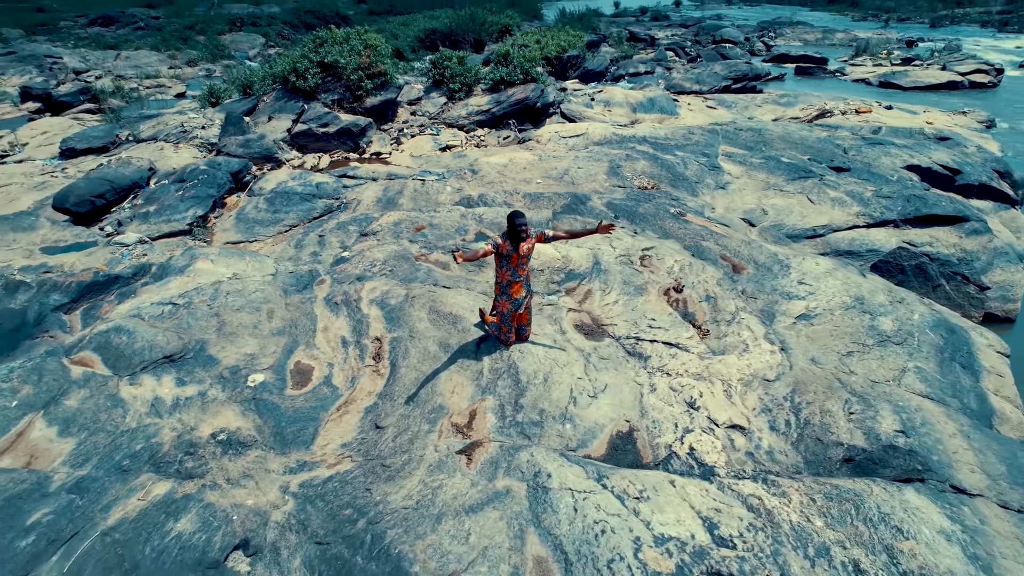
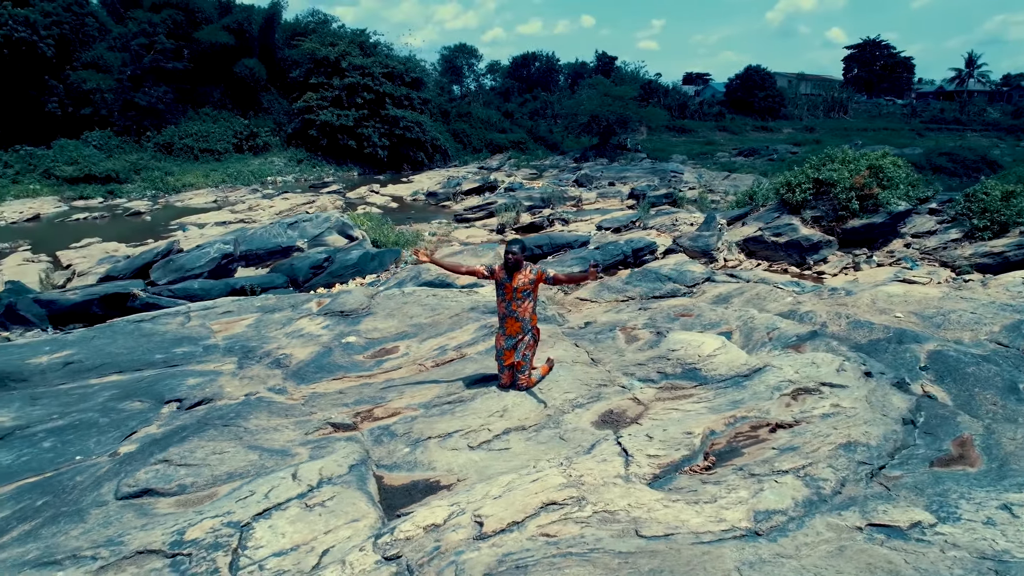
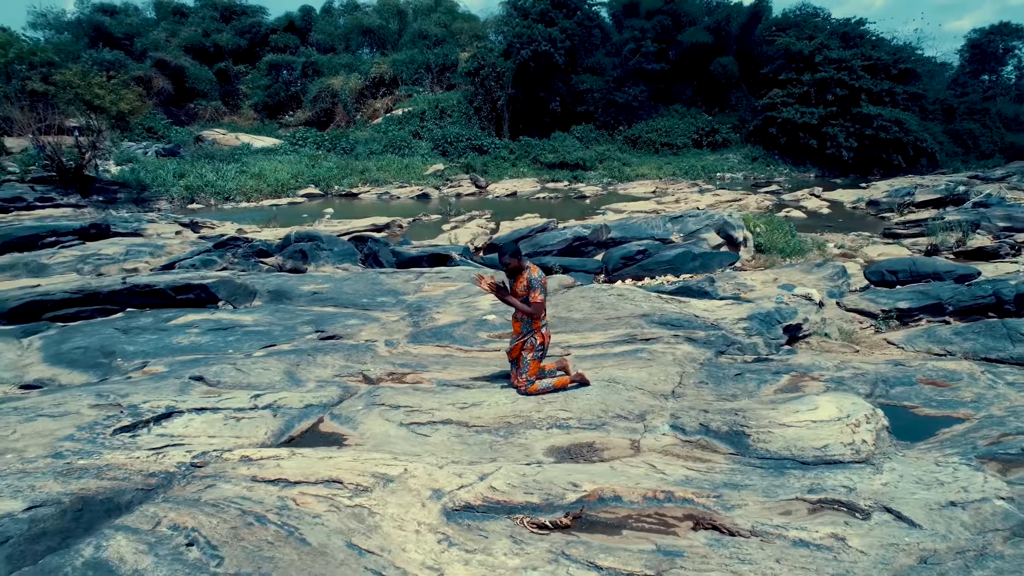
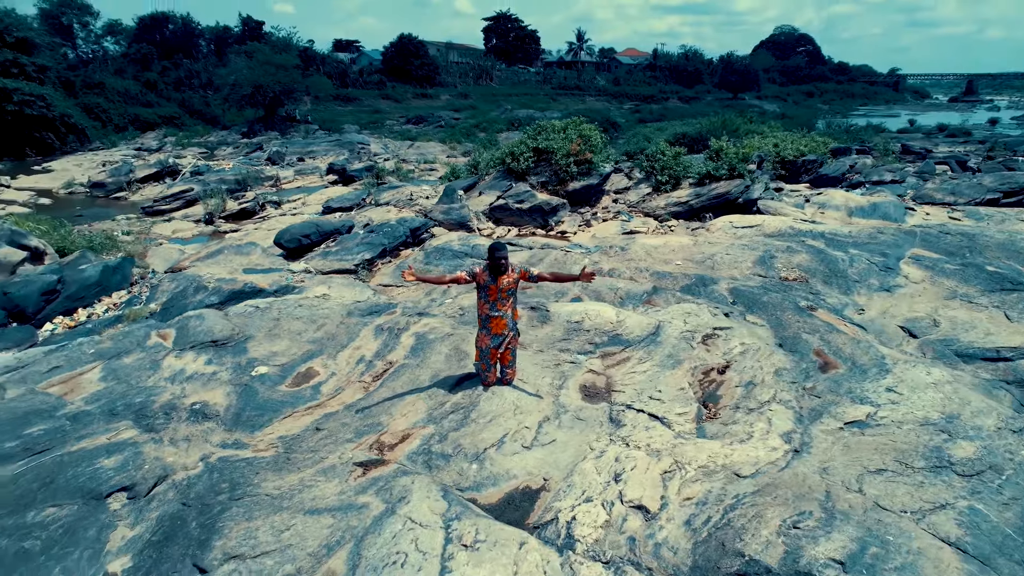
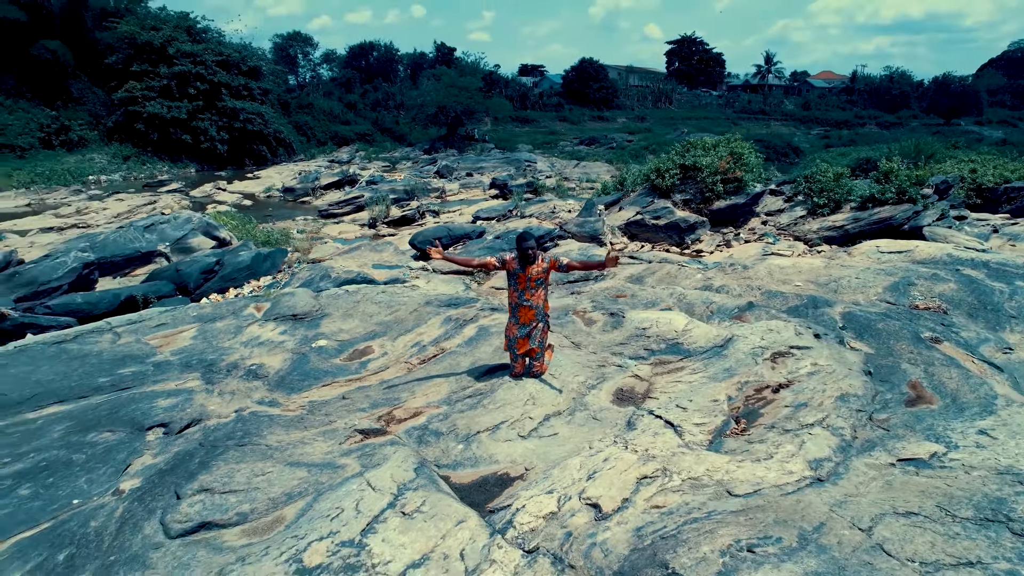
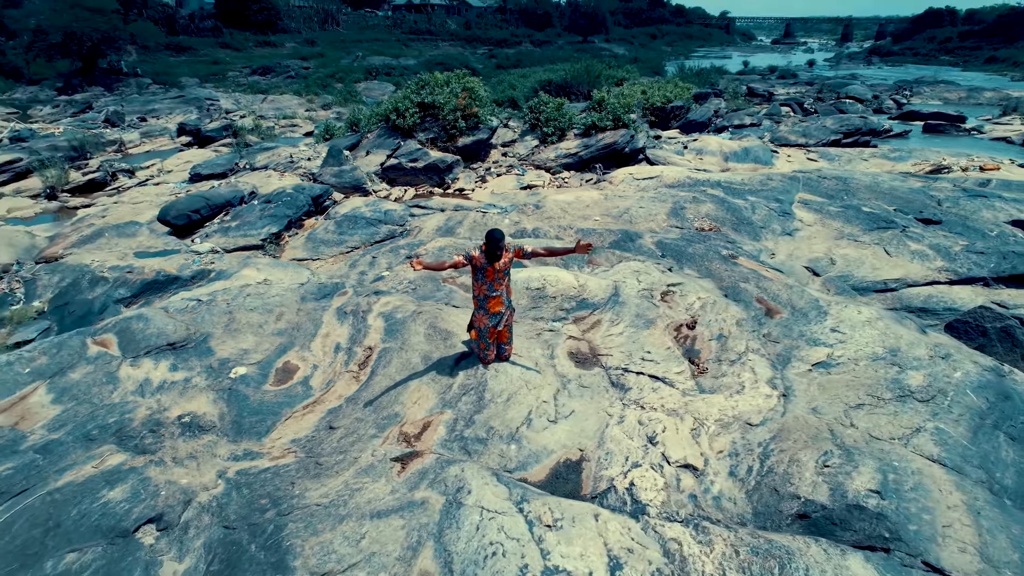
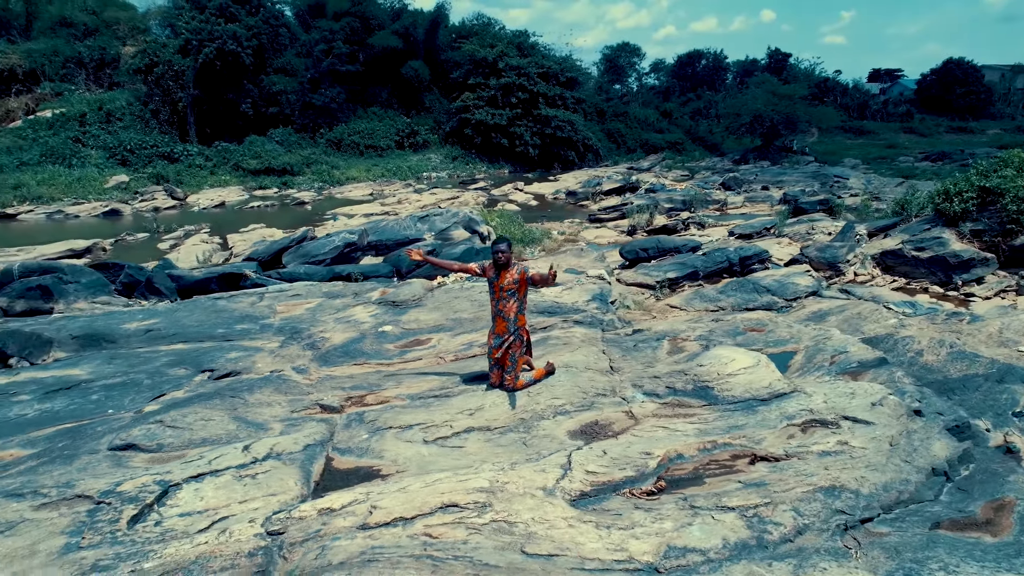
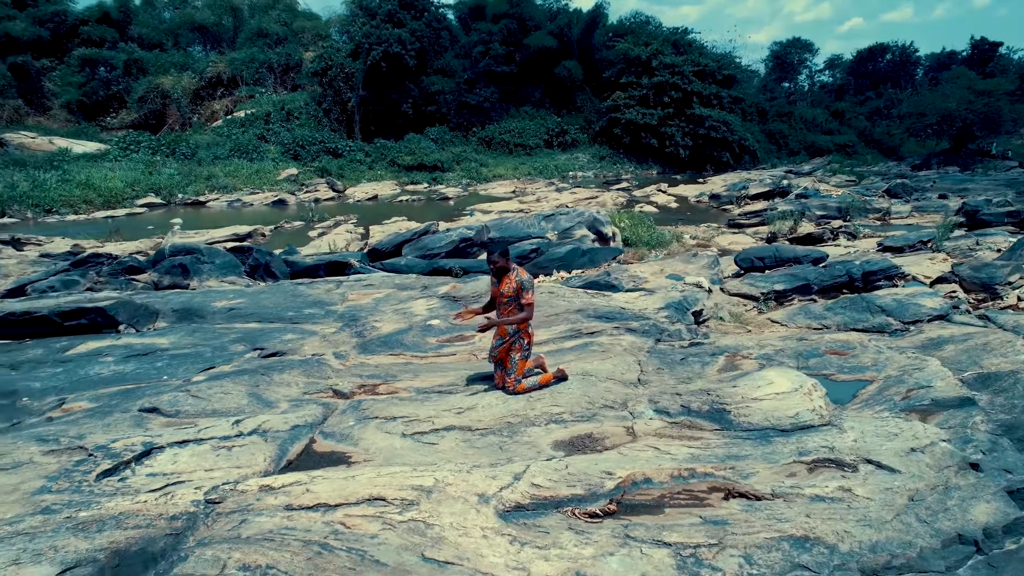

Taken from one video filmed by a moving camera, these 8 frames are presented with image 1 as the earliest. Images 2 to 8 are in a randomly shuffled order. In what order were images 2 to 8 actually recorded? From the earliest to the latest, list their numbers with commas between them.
6, 4, 5, 2, 7, 8, 3
